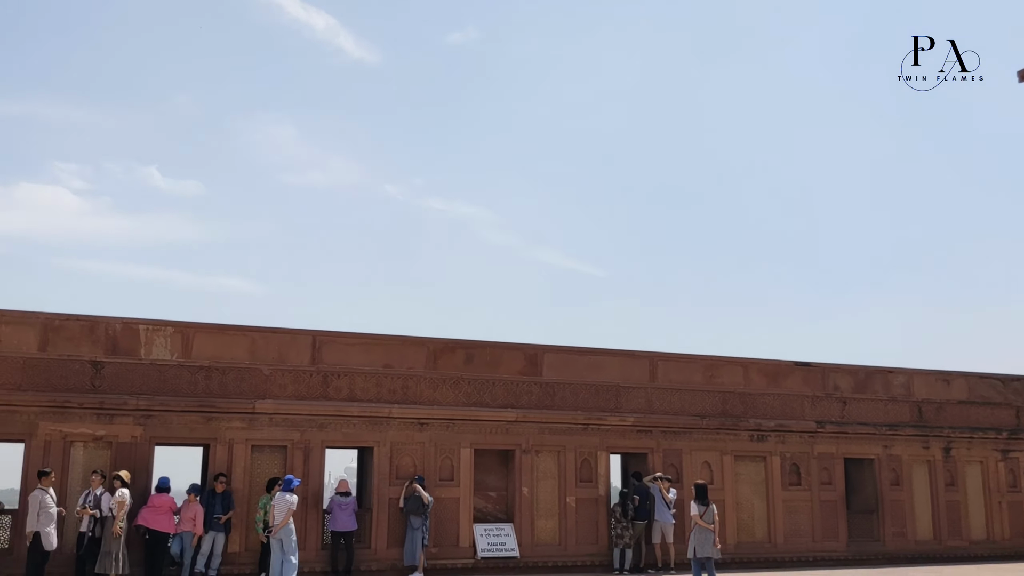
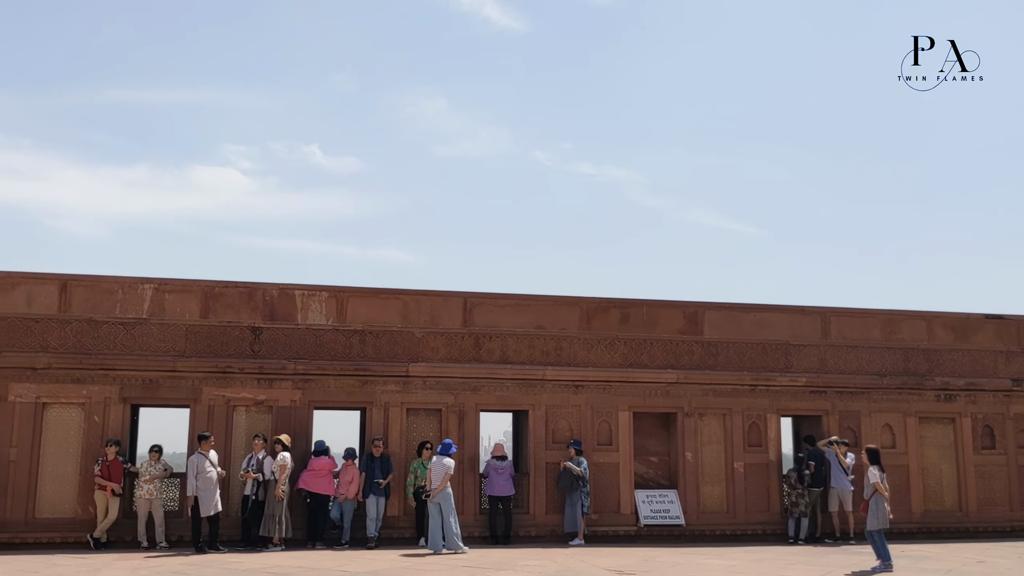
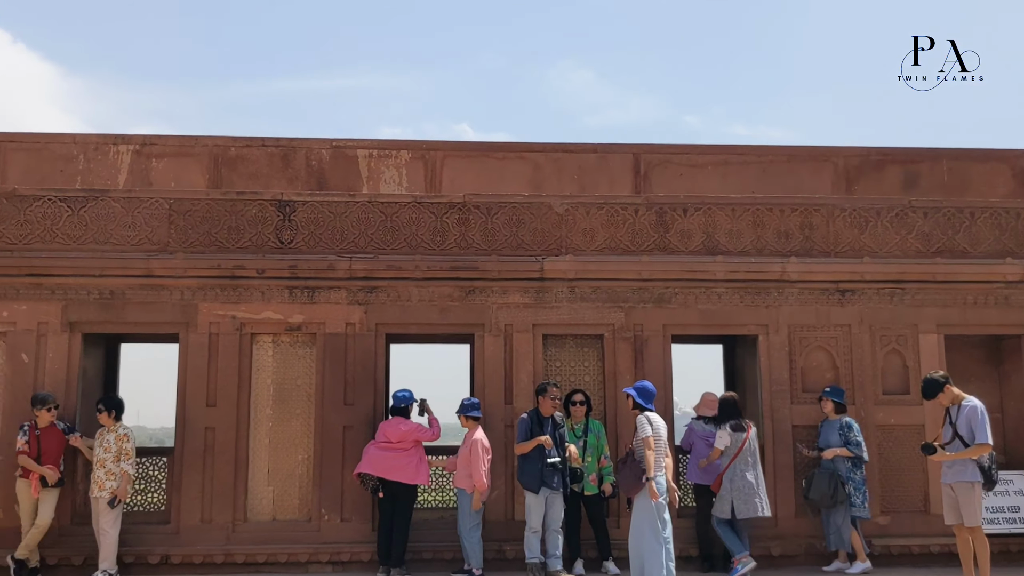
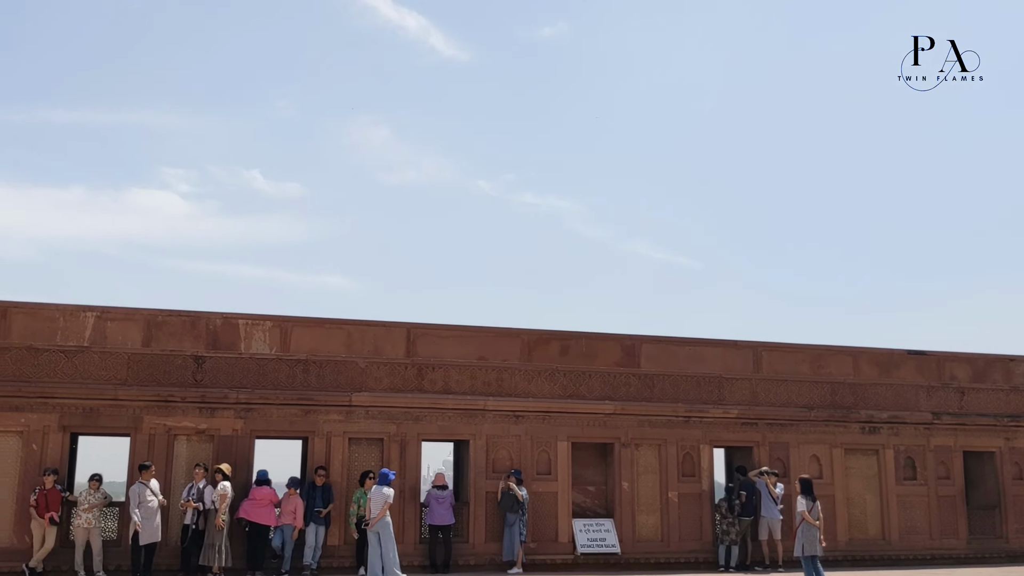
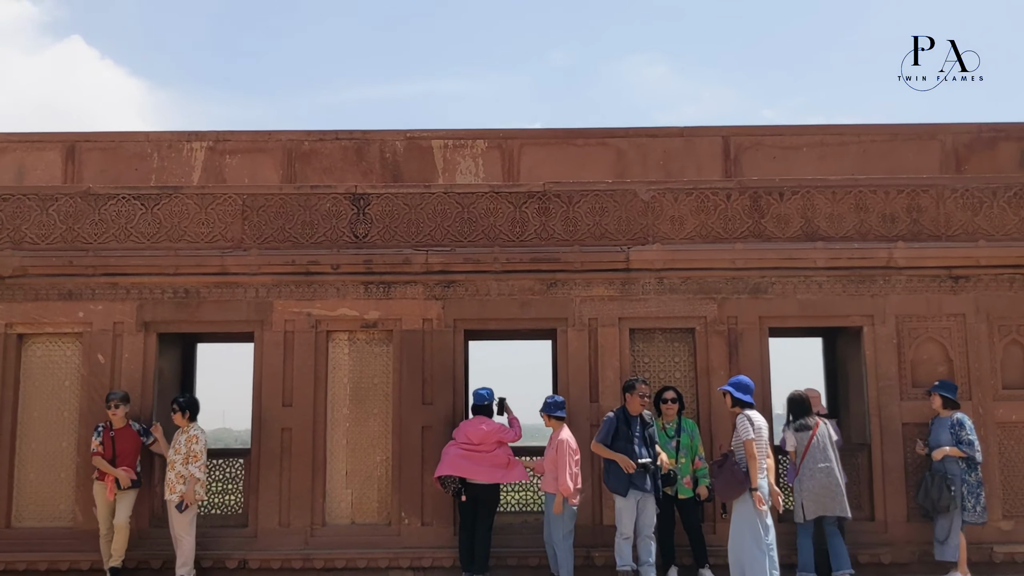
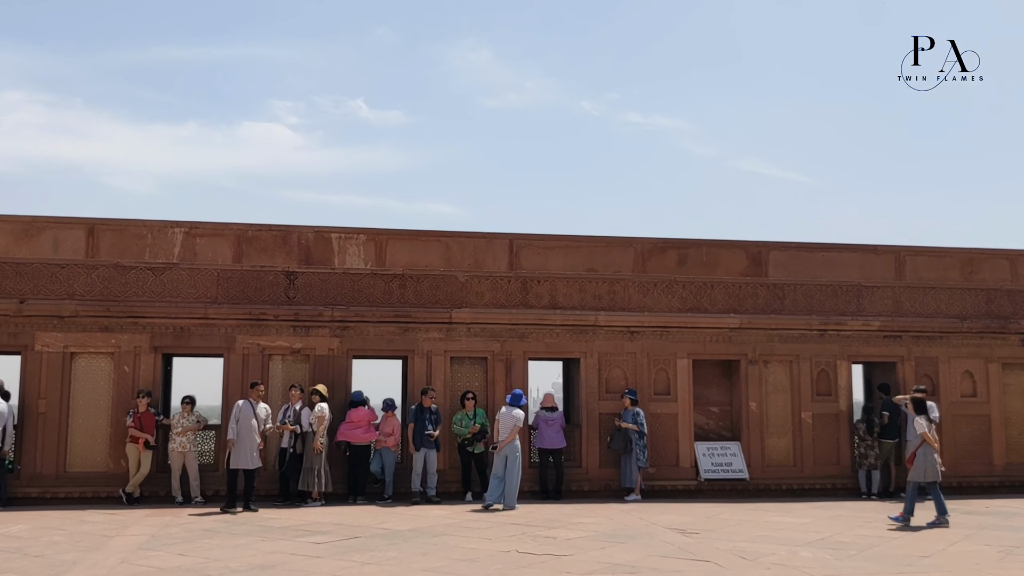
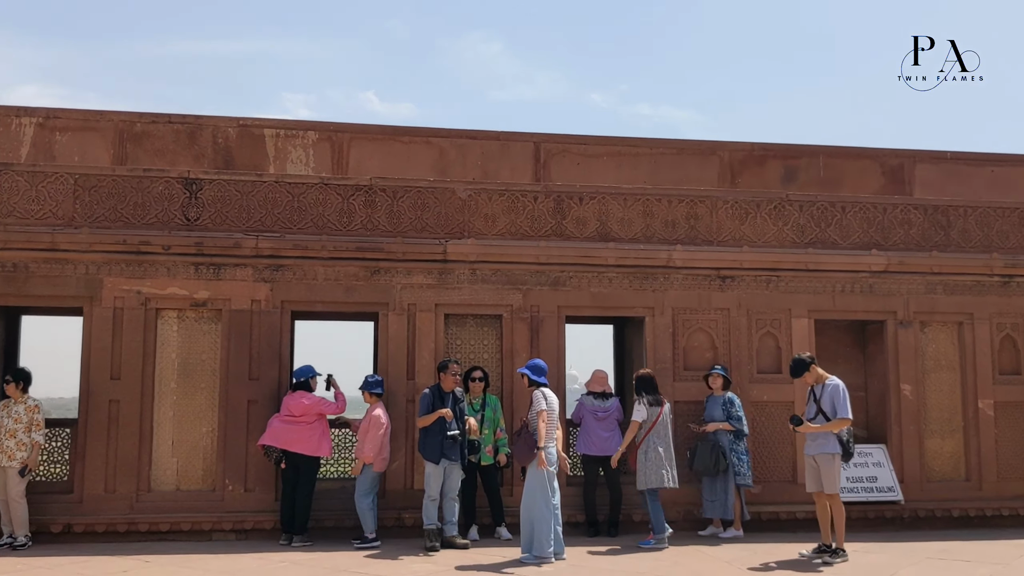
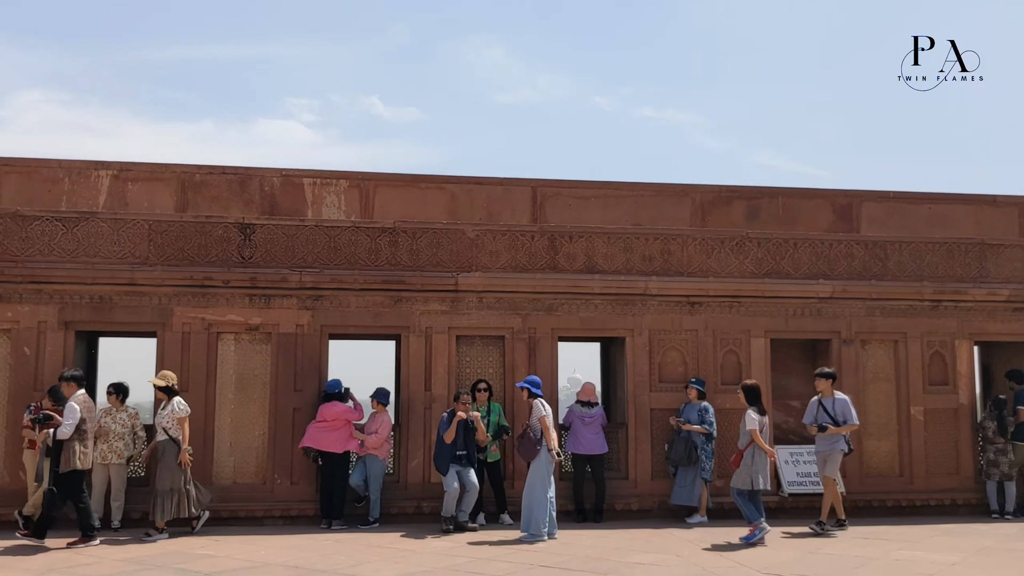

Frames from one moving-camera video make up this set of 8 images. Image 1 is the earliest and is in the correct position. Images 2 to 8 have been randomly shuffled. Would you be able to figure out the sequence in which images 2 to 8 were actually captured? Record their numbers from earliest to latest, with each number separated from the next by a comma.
4, 2, 6, 8, 7, 3, 5
